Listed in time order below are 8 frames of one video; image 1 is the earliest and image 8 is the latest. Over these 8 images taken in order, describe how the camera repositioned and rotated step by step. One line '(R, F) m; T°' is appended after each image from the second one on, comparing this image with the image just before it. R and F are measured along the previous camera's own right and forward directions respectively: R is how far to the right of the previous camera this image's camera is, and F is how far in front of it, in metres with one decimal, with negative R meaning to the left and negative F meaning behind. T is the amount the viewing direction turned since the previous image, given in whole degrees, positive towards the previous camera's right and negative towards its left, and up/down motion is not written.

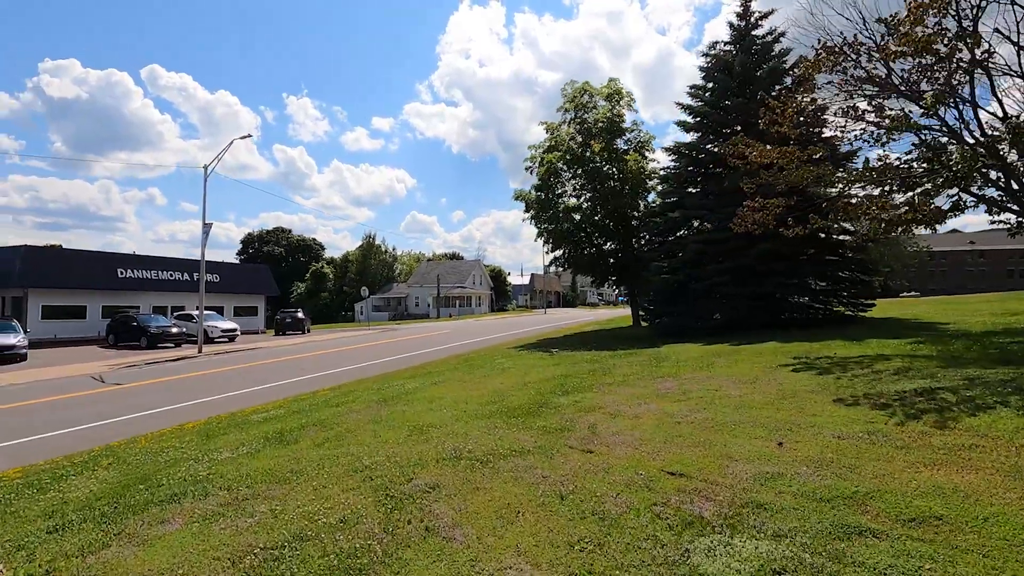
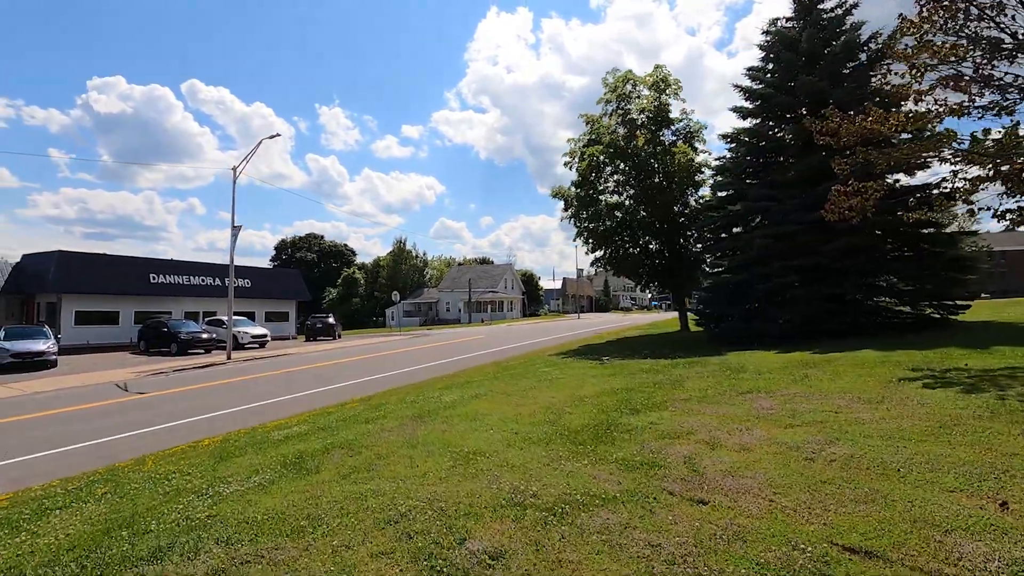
(-0.4, +1.4) m; -3°
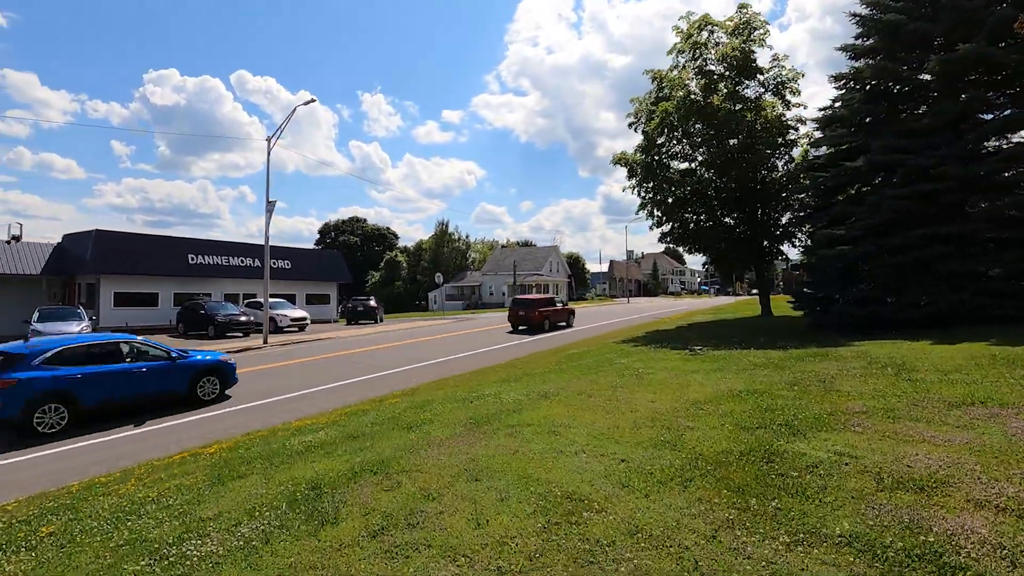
(-0.6, +2.3) m; -4°
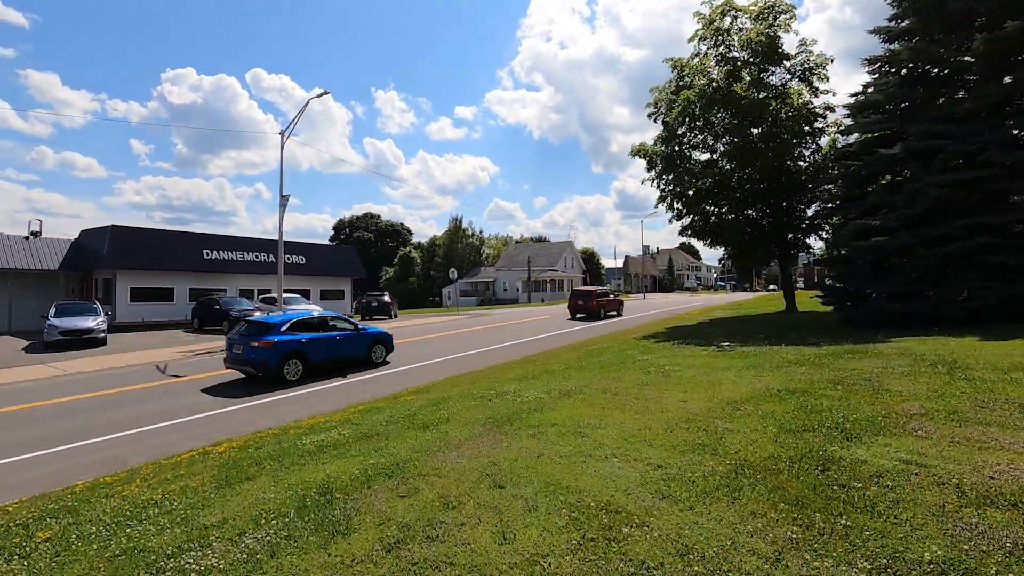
(-0.1, +0.4) m; -1°
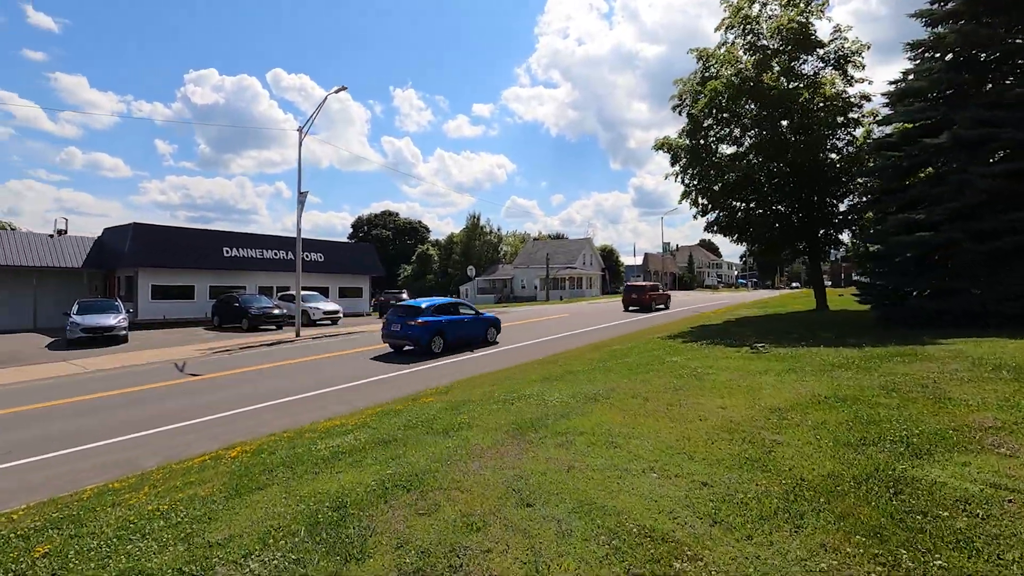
(-0.1, +0.4) m; -2°
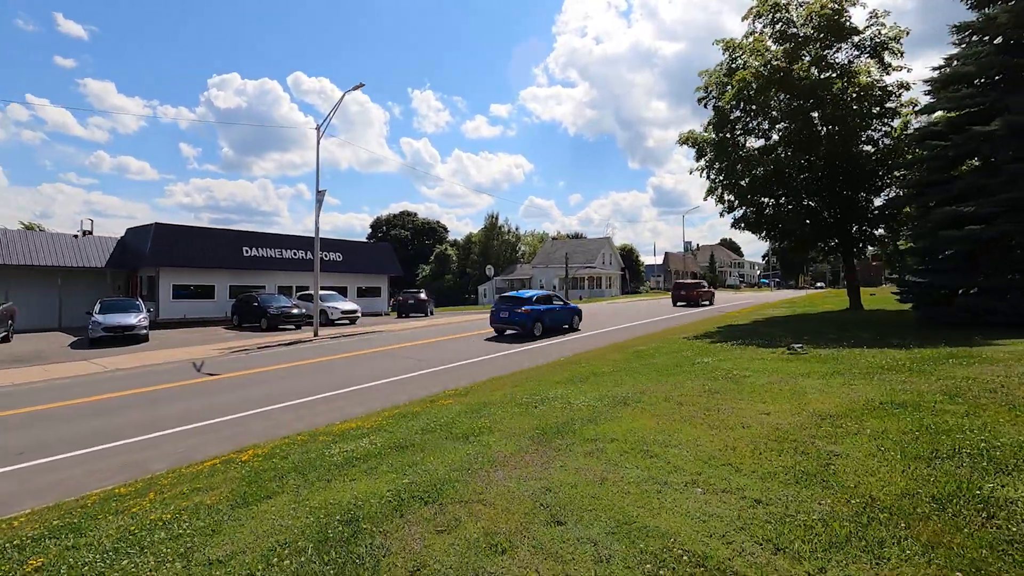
(-0.1, +0.4) m; -2°
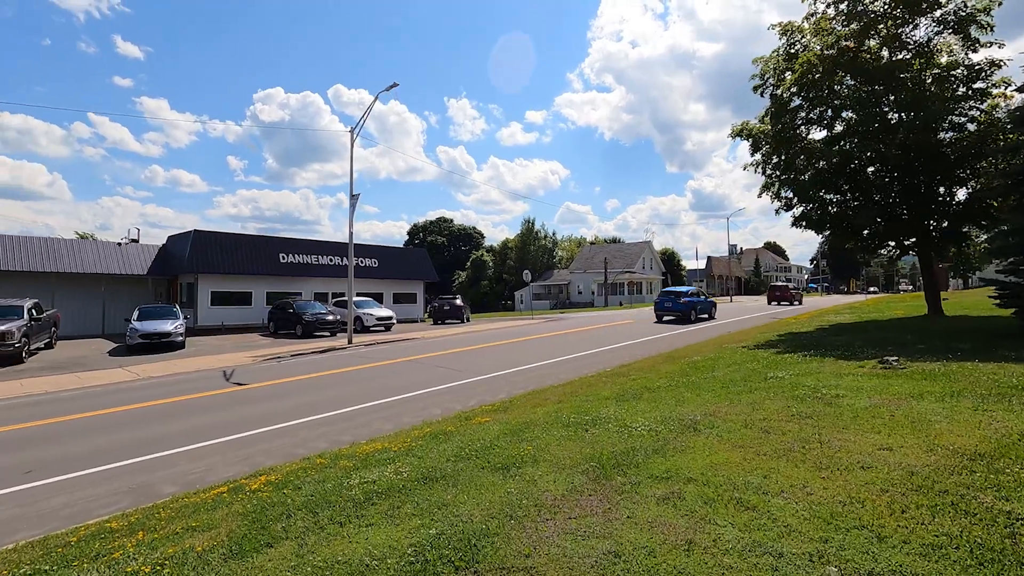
(-0.1, +1.0) m; -4°
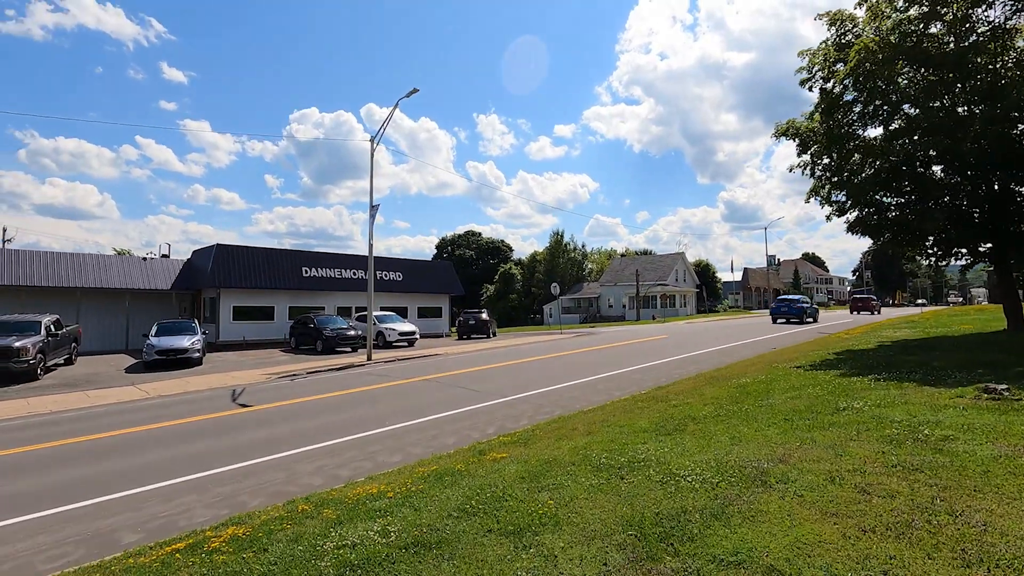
(+0.1, +1.2) m; -3°
